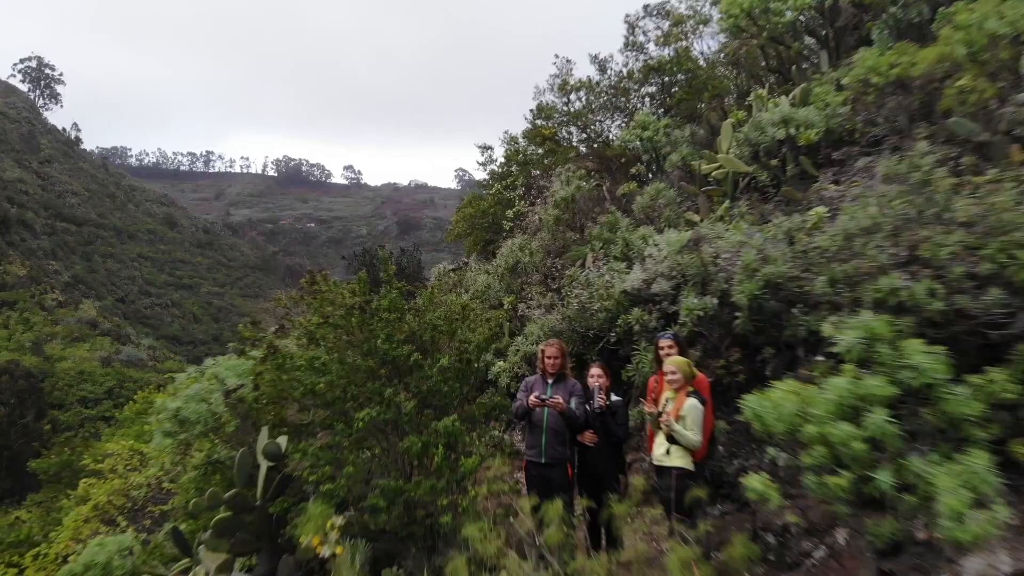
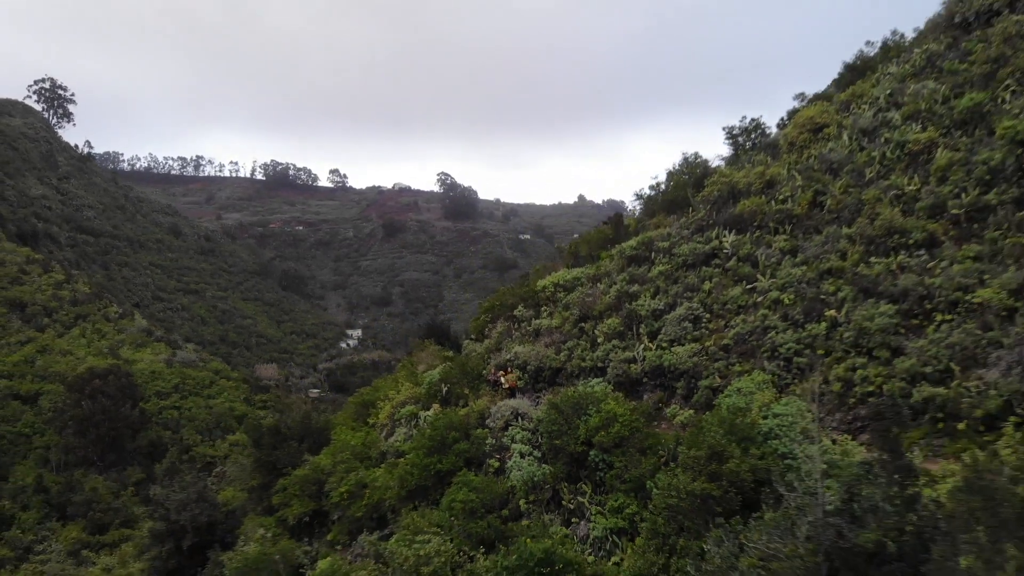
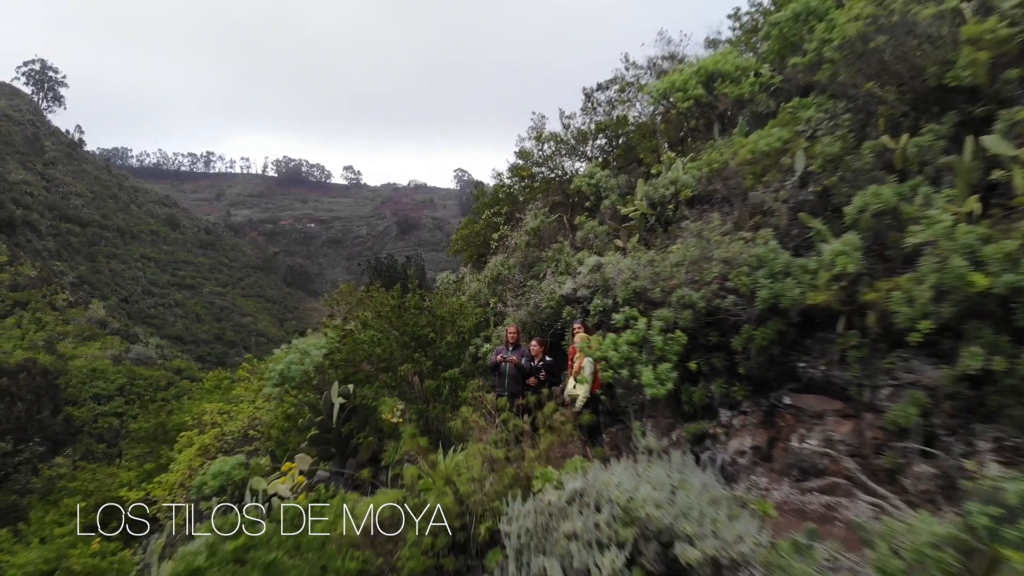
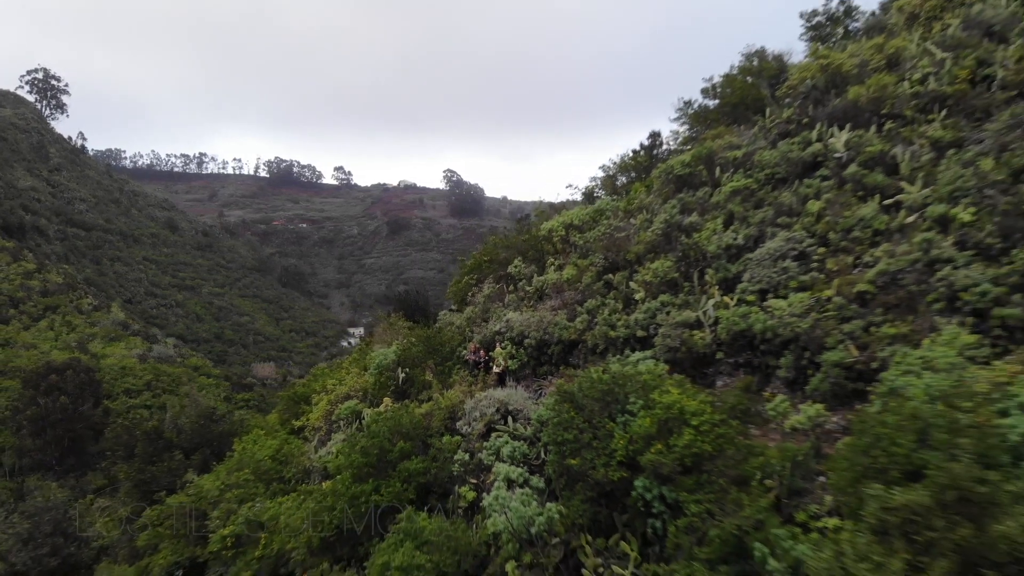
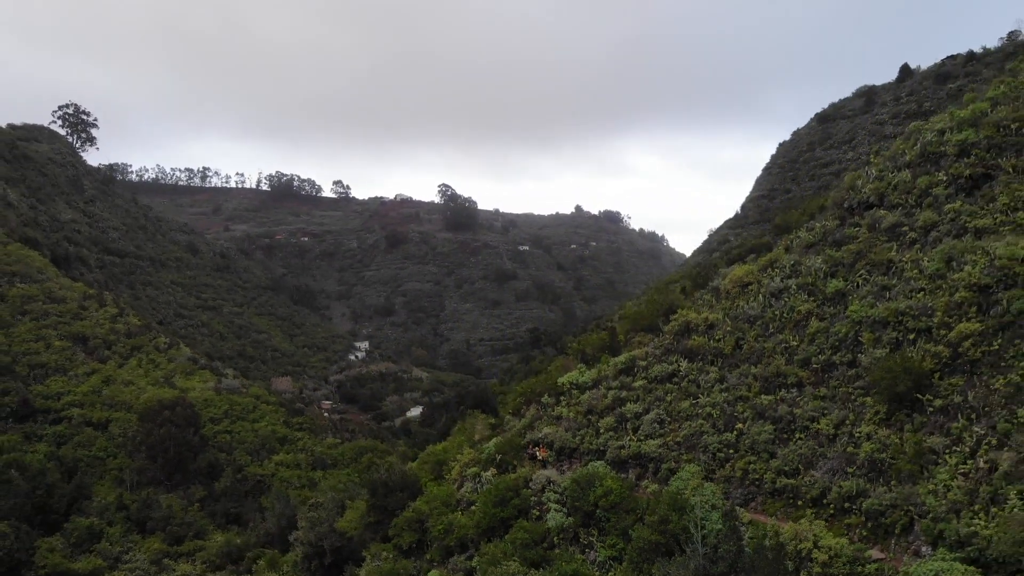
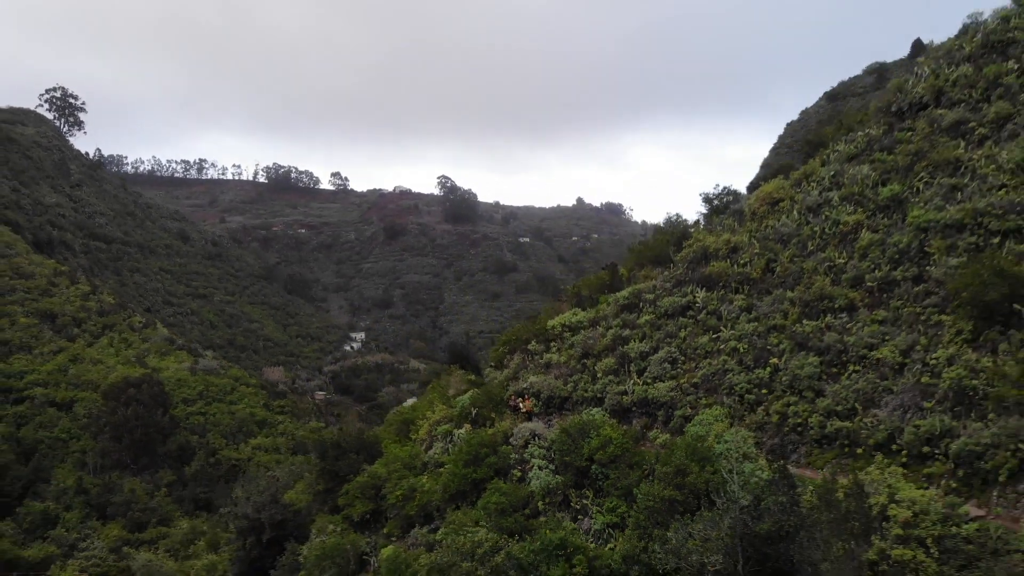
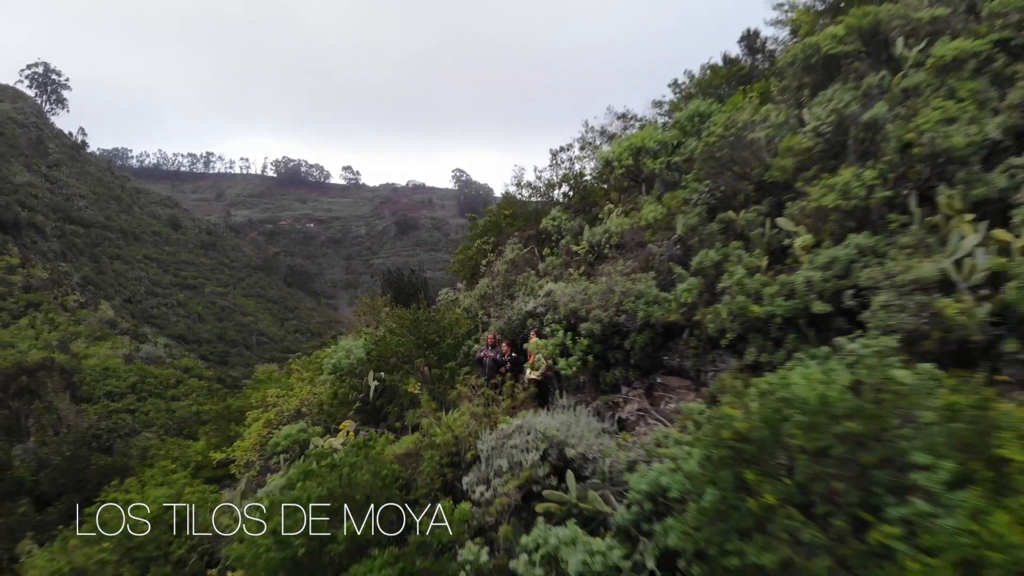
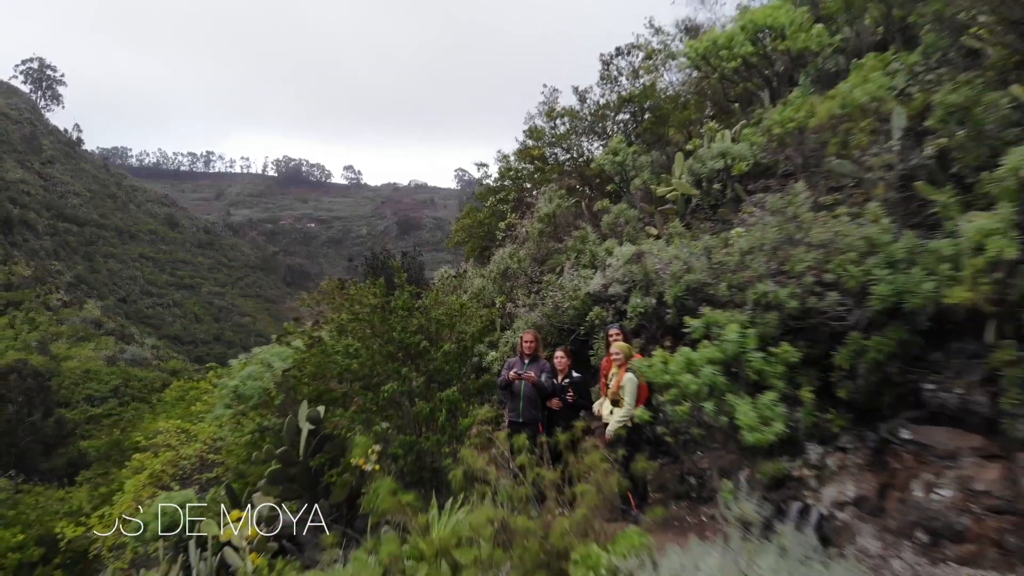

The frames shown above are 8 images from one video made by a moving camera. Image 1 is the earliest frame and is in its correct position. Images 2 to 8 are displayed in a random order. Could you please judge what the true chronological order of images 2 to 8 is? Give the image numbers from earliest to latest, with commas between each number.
8, 3, 7, 4, 2, 6, 5
